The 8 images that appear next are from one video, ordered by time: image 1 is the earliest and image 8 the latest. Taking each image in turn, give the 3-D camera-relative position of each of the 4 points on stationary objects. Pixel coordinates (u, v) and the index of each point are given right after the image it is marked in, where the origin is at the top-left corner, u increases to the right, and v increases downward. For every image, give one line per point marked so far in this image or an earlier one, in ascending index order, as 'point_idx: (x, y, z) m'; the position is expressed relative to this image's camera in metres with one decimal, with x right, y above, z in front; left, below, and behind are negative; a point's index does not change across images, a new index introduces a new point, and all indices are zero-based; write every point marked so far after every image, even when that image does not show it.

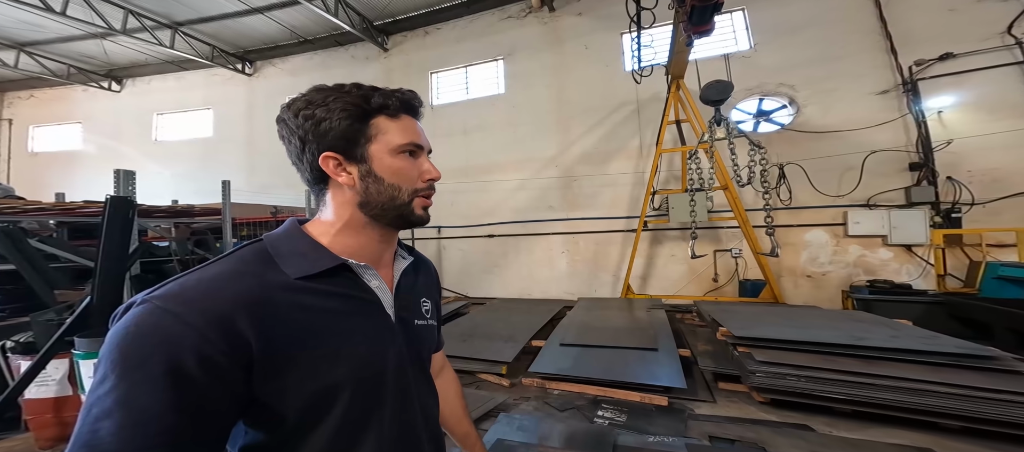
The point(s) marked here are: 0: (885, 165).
0: (+3.7, +0.6, +3.3) m
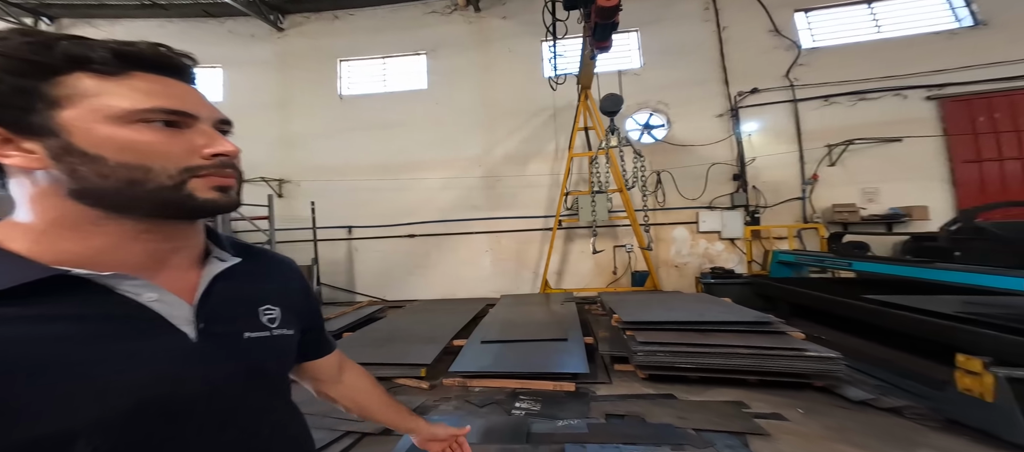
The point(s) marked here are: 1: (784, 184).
0: (+2.4, +0.6, +4.1) m
1: (+3.2, +0.5, +4.1) m
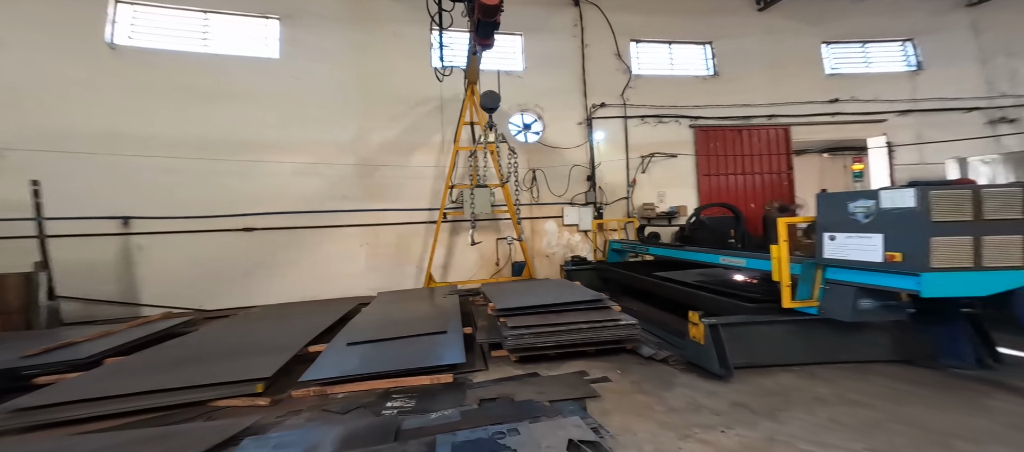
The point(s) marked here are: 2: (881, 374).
0: (+0.7, +0.7, +4.7) m
1: (+1.5, +0.6, +4.9) m
2: (+1.9, -0.8, +2.0) m
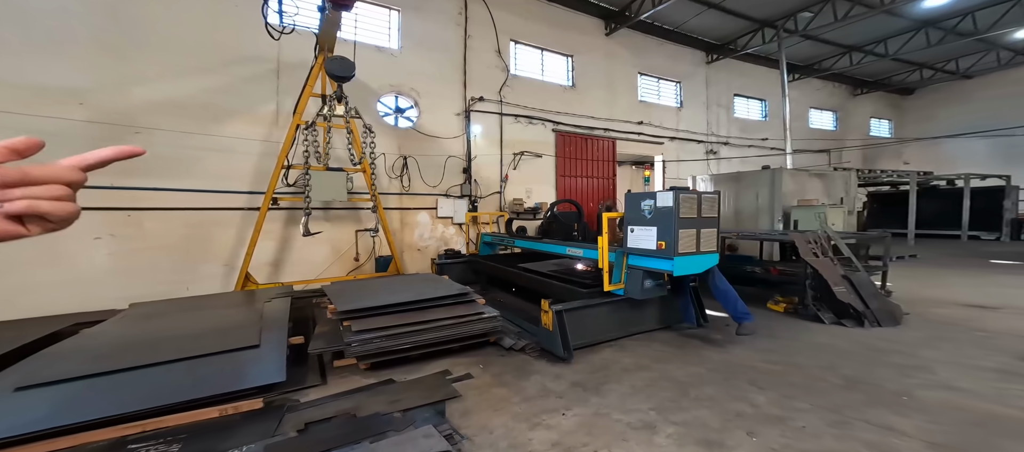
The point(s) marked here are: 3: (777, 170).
0: (-0.9, +0.8, +4.5) m
1: (-0.3, +0.7, +5.0) m
2: (+1.0, -0.8, +2.5) m
3: (+4.0, +0.9, +5.4) m
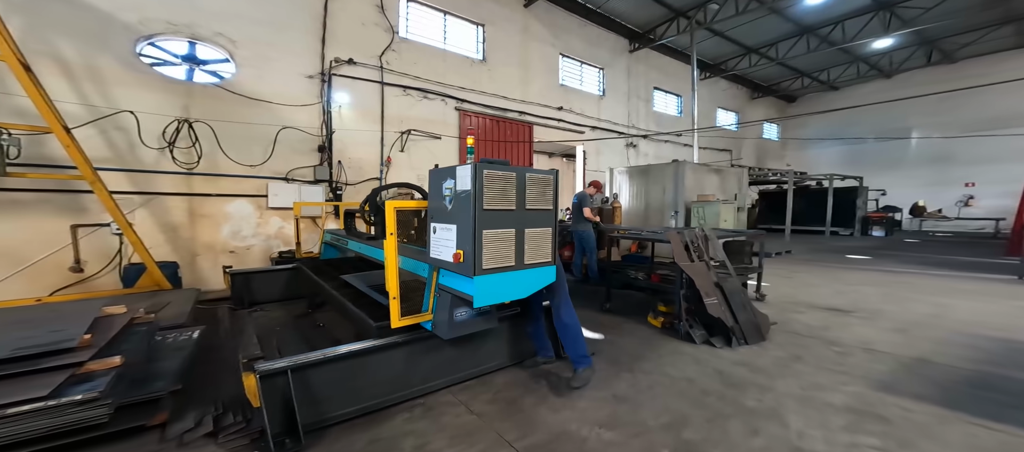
0: (-2.3, +0.8, +3.5) m
1: (-1.8, +0.8, +4.1) m
2: (-0.1, -0.9, +1.8) m
3: (+2.4, +0.9, +5.1) m
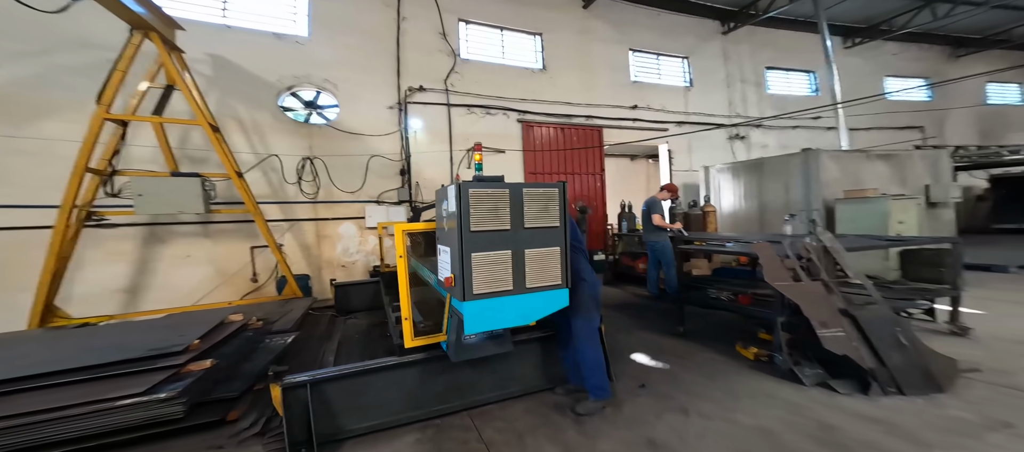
0: (-1.6, +0.6, +4.1) m
1: (-0.9, +0.6, +4.5) m
2: (-0.1, -0.9, +1.7) m
3: (+3.4, +0.9, +4.0) m
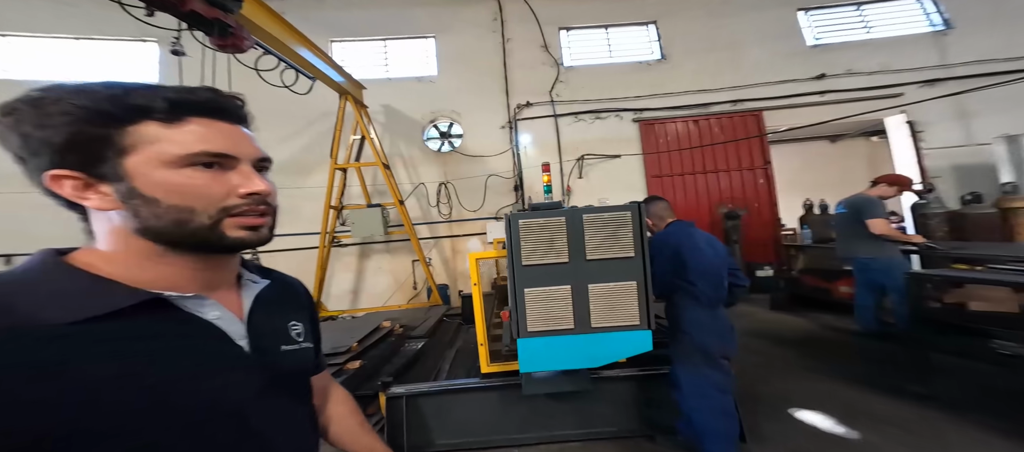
0: (-0.1, +0.4, +4.4) m
1: (+0.6, +0.4, +4.4) m
2: (+0.2, -0.9, +1.4) m
3: (+4.3, +0.9, +2.0) m
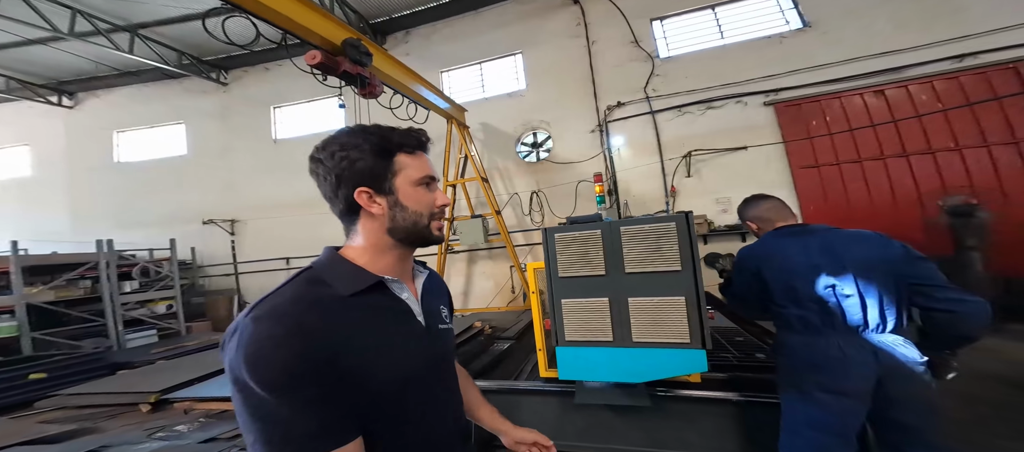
0: (+1.0, +0.4, +4.2) m
1: (+1.8, +0.3, +4.0) m
2: (+0.4, -0.9, +1.3) m
3: (+4.5, +0.9, +0.7) m
